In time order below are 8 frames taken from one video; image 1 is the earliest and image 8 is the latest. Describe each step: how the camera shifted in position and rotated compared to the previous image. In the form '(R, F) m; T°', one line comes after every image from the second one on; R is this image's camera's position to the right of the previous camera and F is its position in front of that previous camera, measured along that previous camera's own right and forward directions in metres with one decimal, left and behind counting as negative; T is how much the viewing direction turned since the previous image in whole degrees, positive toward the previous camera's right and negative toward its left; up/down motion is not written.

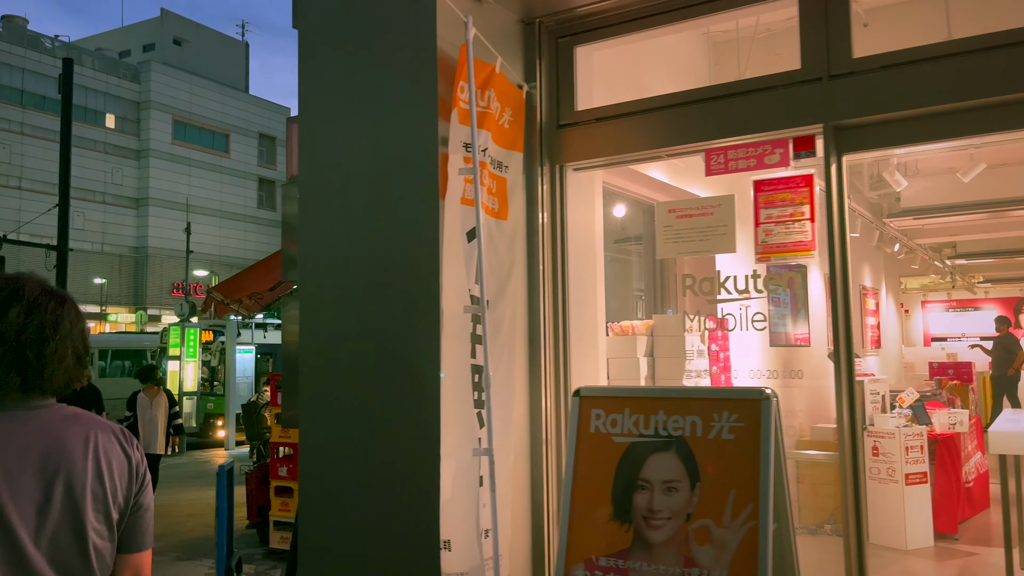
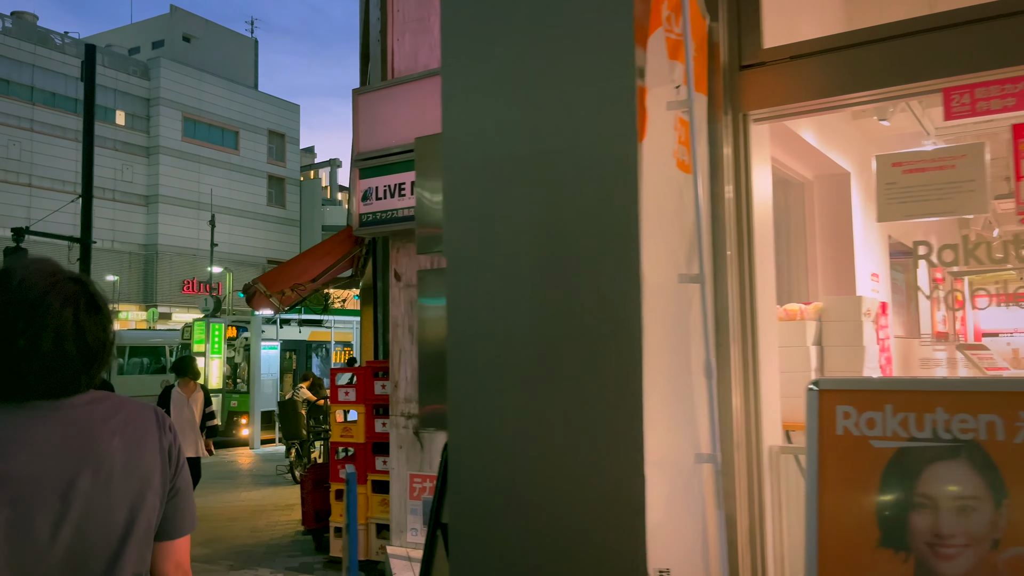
(-0.6, +0.6) m; 0°
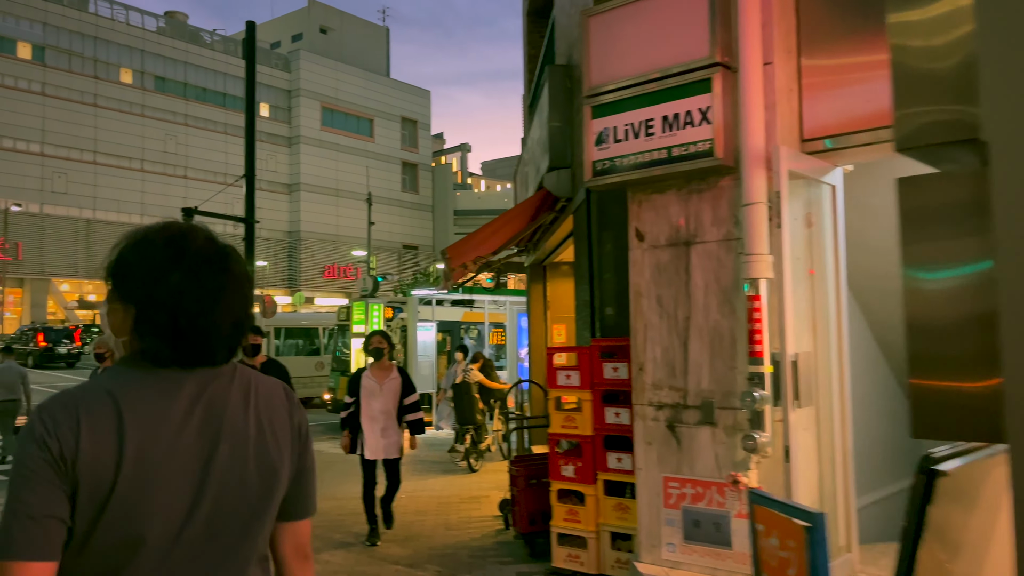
(-0.9, +1.1) m; -9°
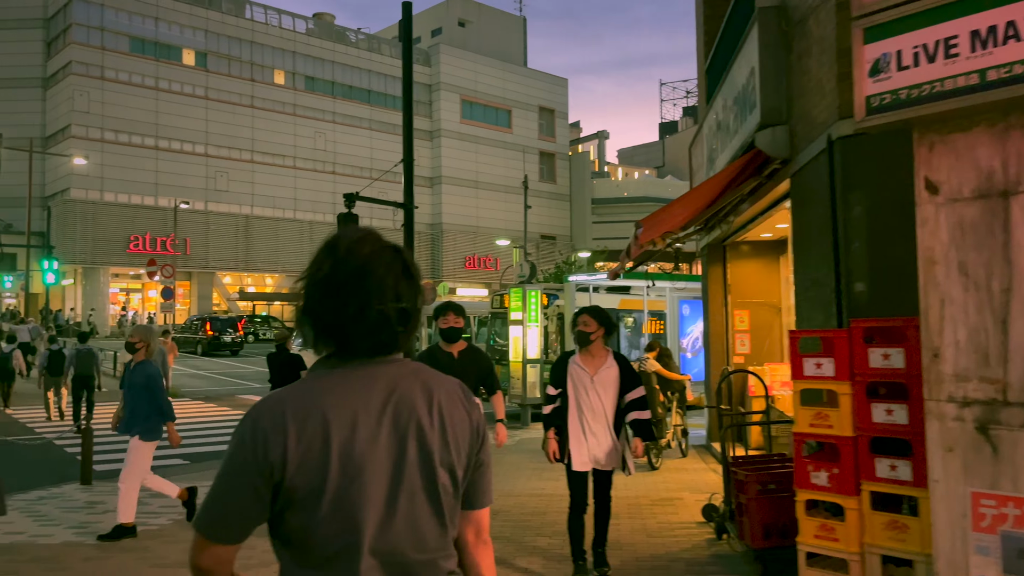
(-0.6, +0.8) m; -9°
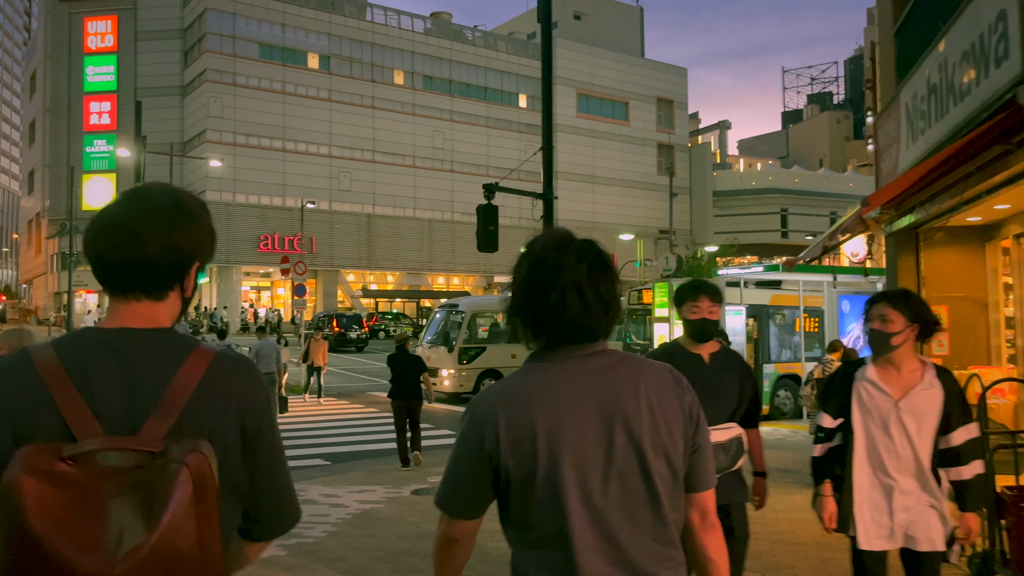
(-0.6, +0.9) m; -8°
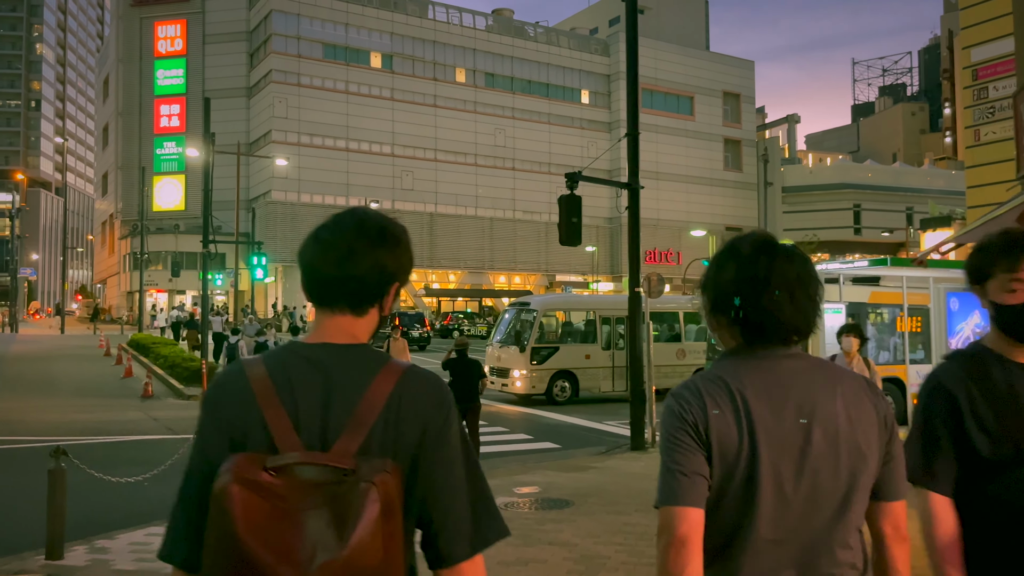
(-0.4, +0.8) m; -4°
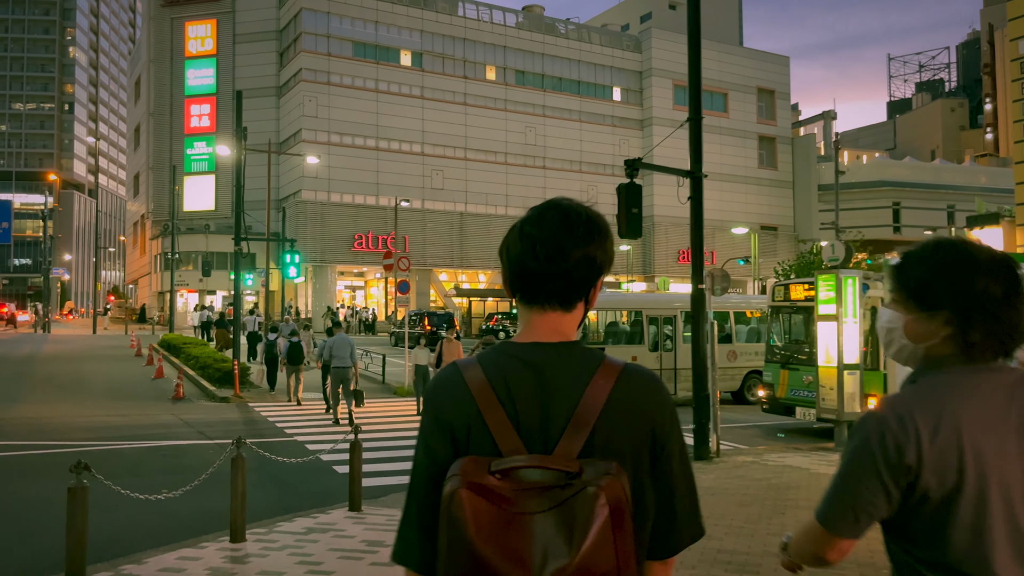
(-0.4, +0.9) m; -2°
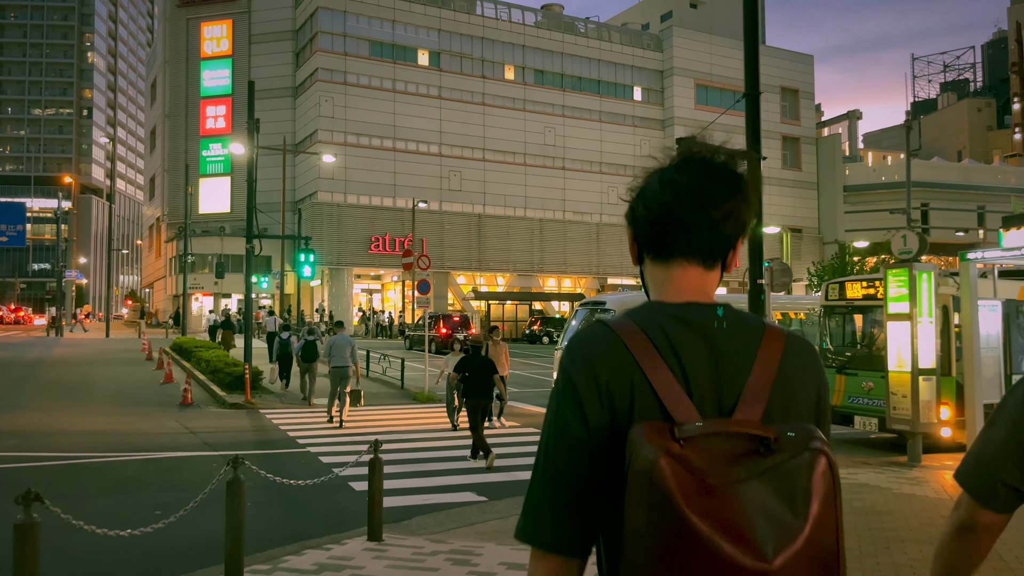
(-0.3, +1.2) m; -1°
